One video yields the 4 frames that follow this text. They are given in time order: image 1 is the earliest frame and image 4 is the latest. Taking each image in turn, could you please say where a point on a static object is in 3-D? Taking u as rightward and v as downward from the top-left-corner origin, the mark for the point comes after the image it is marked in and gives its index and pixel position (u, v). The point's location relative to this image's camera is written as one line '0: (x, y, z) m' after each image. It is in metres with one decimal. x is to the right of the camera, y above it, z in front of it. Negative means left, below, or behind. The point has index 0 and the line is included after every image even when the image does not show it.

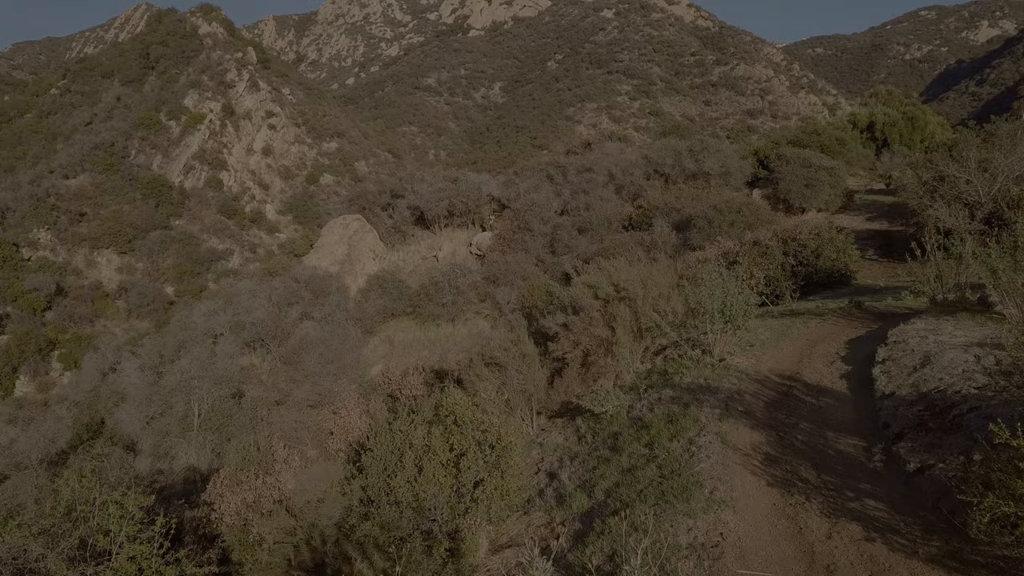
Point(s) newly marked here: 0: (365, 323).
0: (-3.5, -0.9, +19.4) m
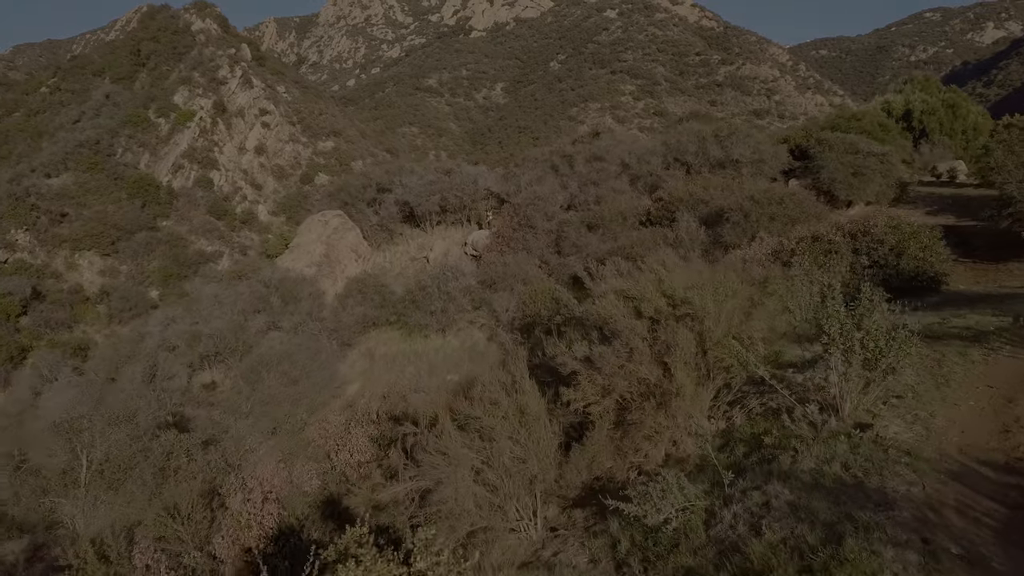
0: (-3.5, -1.0, +16.9) m
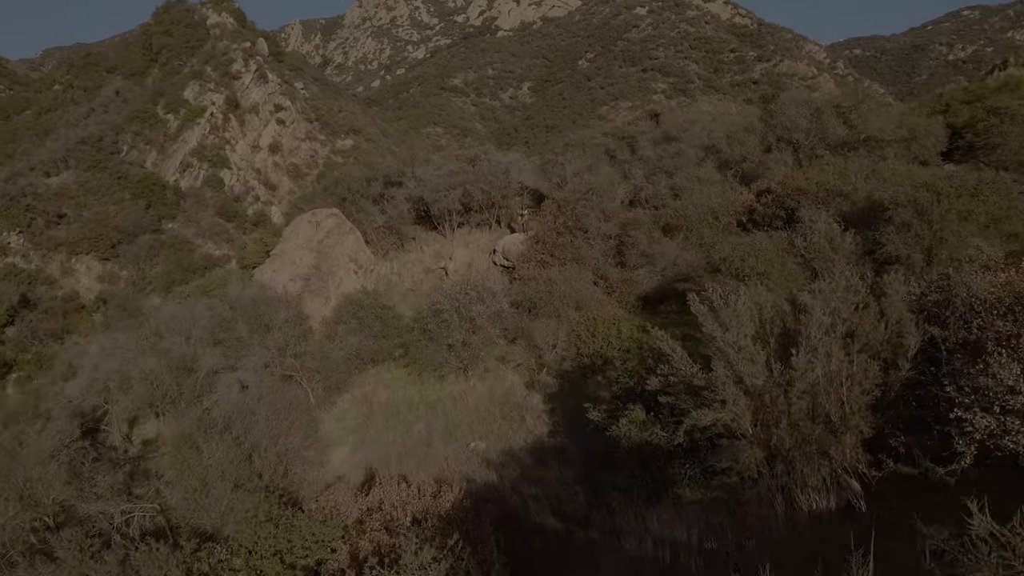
0: (-2.8, -1.4, +12.5) m
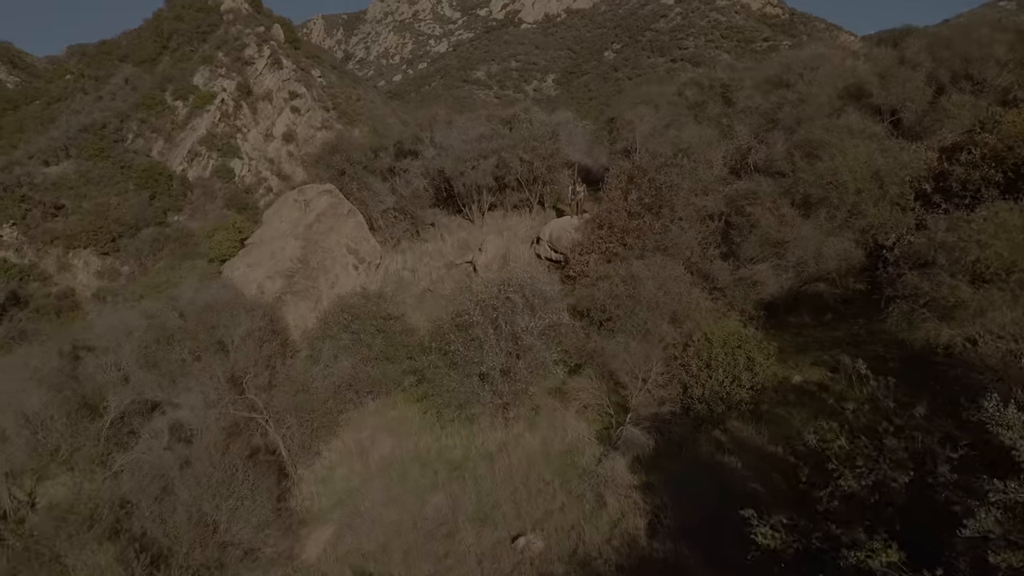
0: (-2.1, -1.4, +8.6) m
